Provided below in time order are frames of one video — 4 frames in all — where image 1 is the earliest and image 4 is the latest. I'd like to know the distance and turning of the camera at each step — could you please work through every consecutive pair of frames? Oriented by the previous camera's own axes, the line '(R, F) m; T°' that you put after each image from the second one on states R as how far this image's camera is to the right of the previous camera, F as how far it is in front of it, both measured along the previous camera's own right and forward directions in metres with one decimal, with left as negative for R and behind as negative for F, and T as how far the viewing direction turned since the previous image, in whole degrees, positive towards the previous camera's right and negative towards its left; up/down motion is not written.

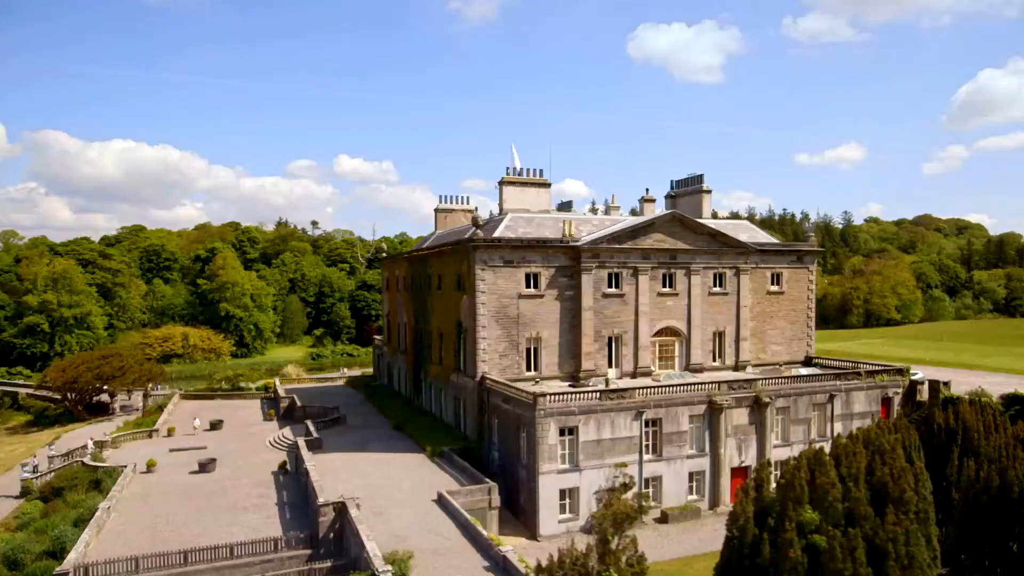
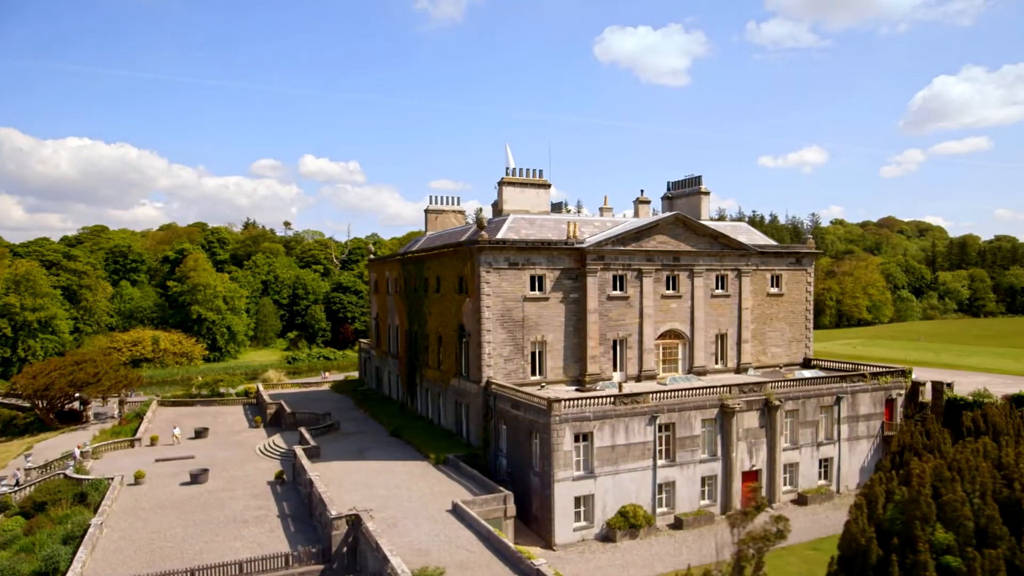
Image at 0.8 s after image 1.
(-1.8, +0.8) m; +3°
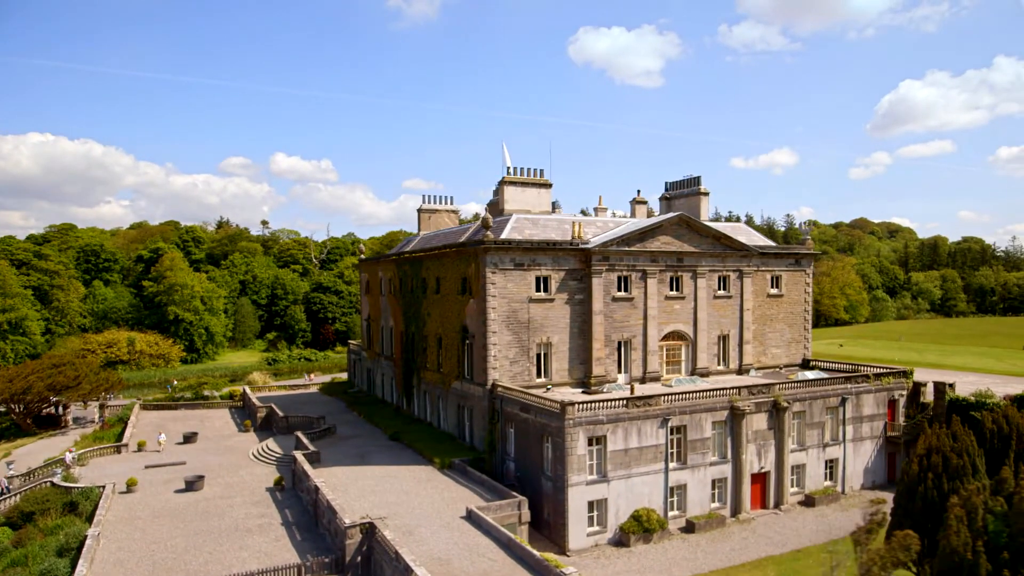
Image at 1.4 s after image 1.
(-1.5, +0.6) m; +2°
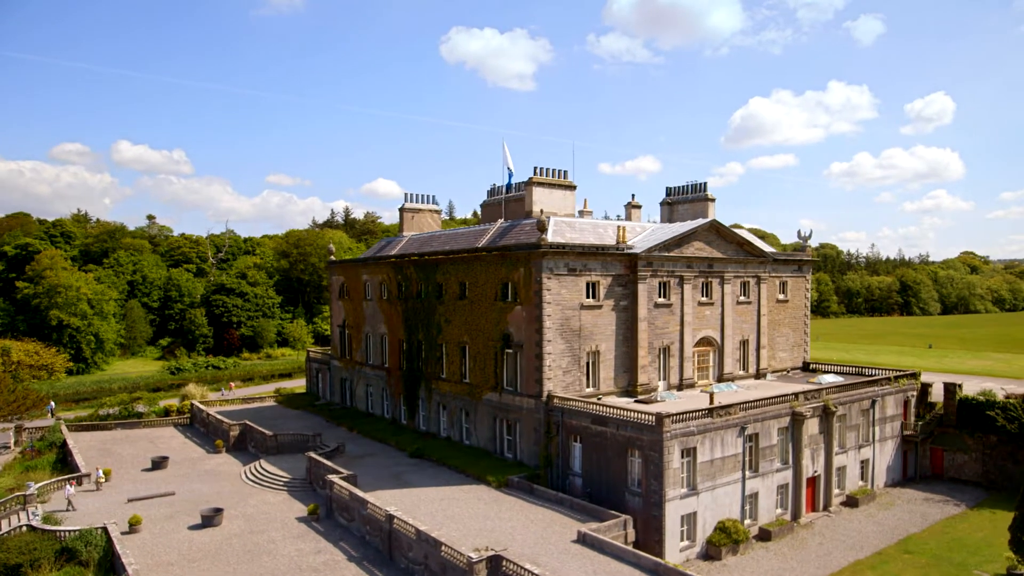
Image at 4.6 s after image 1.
(-8.3, +2.4) m; +10°
